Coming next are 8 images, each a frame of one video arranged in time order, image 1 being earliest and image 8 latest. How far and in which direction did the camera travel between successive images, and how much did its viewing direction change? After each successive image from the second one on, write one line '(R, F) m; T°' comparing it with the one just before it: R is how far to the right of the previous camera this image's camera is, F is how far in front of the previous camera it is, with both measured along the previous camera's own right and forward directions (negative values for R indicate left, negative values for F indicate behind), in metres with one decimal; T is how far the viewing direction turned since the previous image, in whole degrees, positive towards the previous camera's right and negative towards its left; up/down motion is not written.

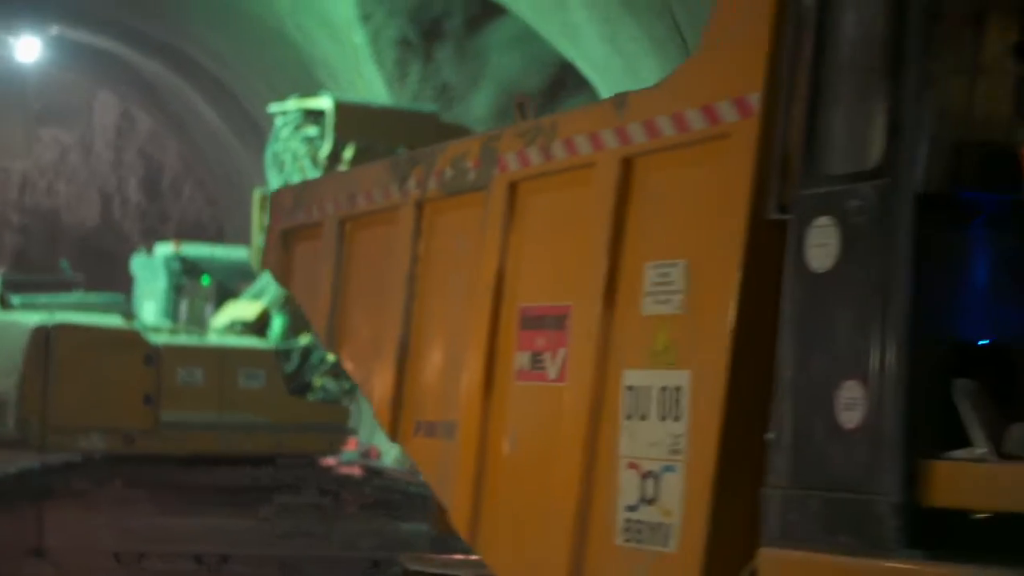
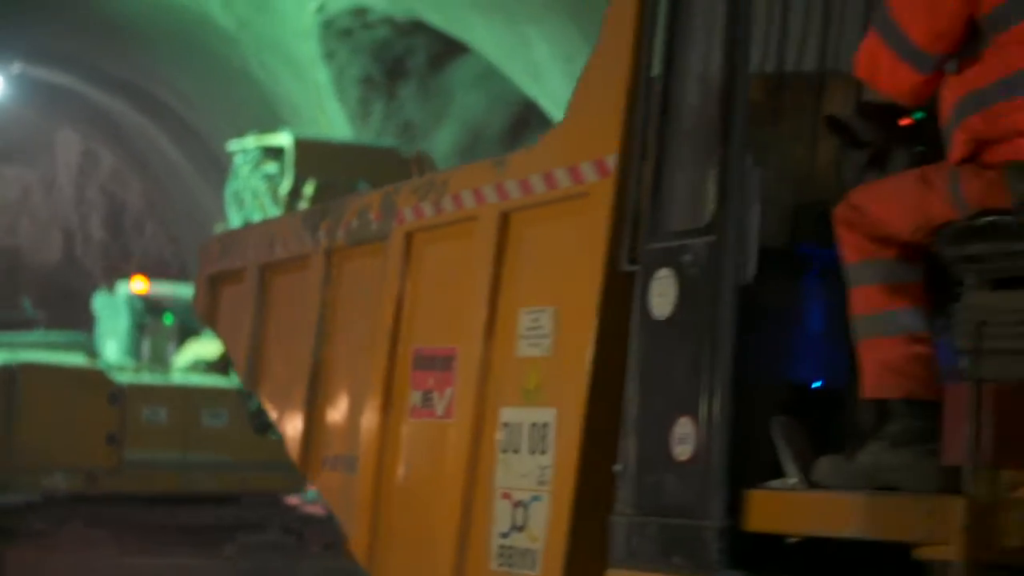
(+0.2, -0.2) m; +1°
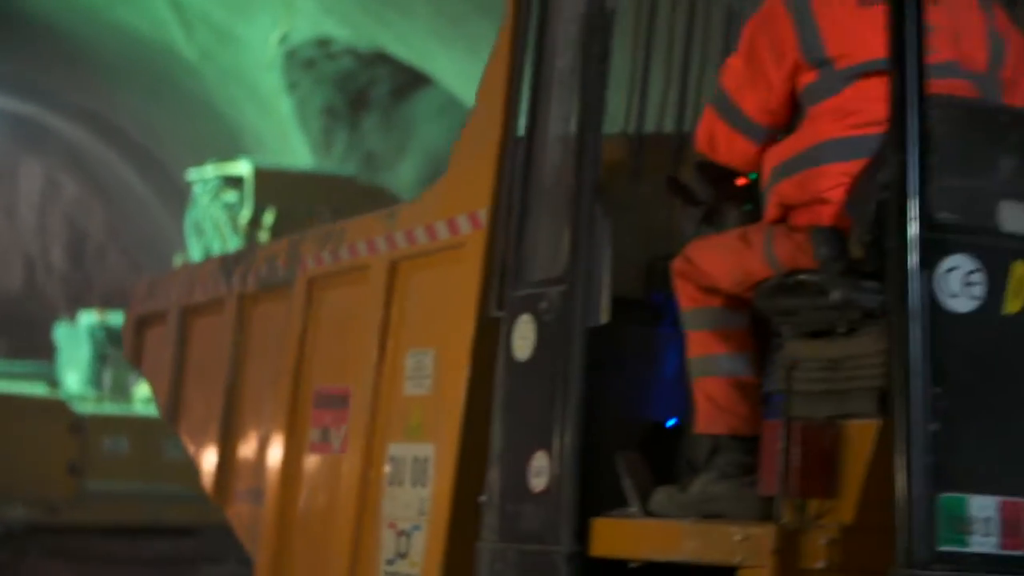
(+0.2, -0.2) m; +1°
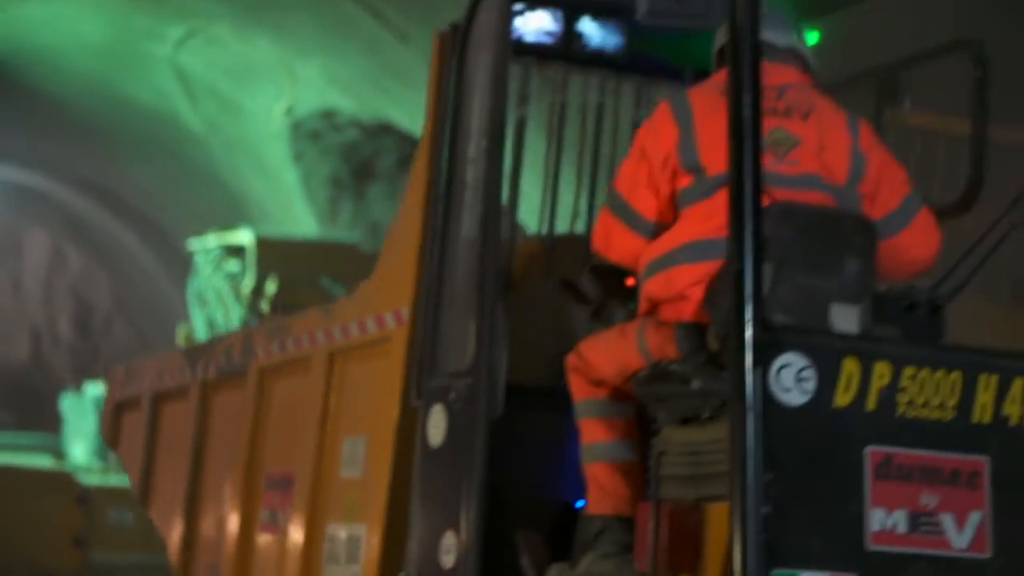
(+0.2, -0.3) m; 0°
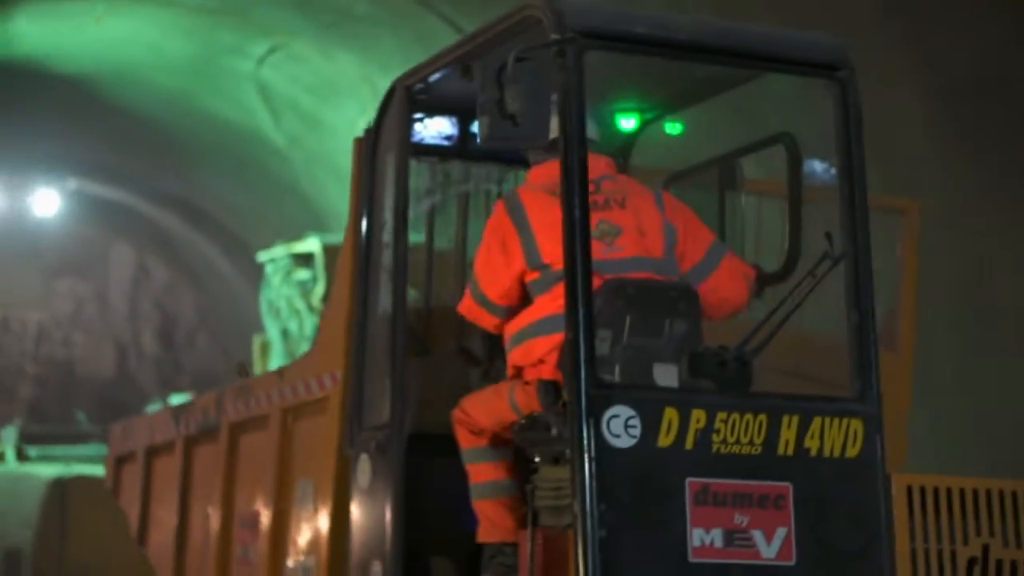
(+0.3, -0.5) m; -1°
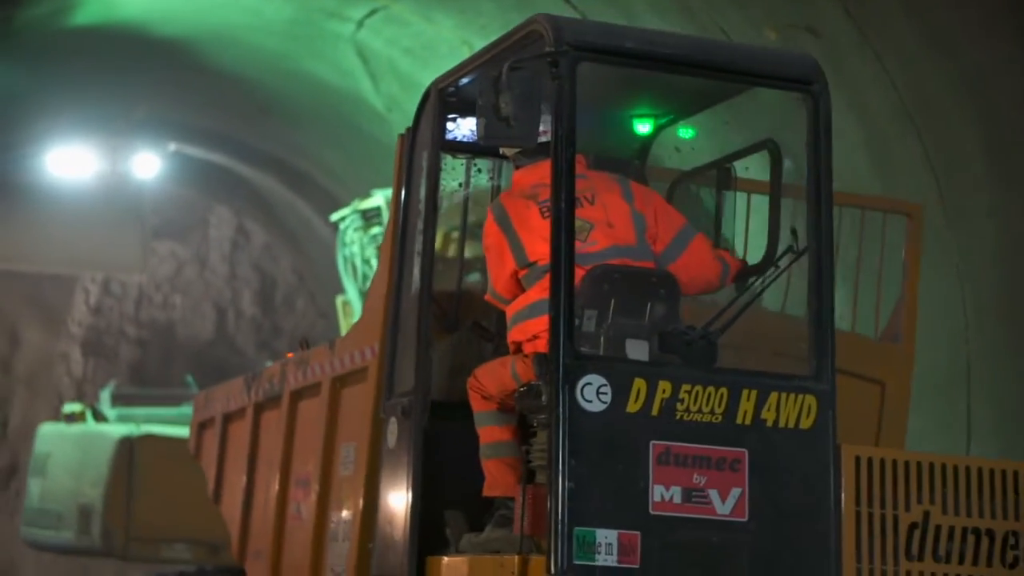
(+0.2, -0.4) m; -3°
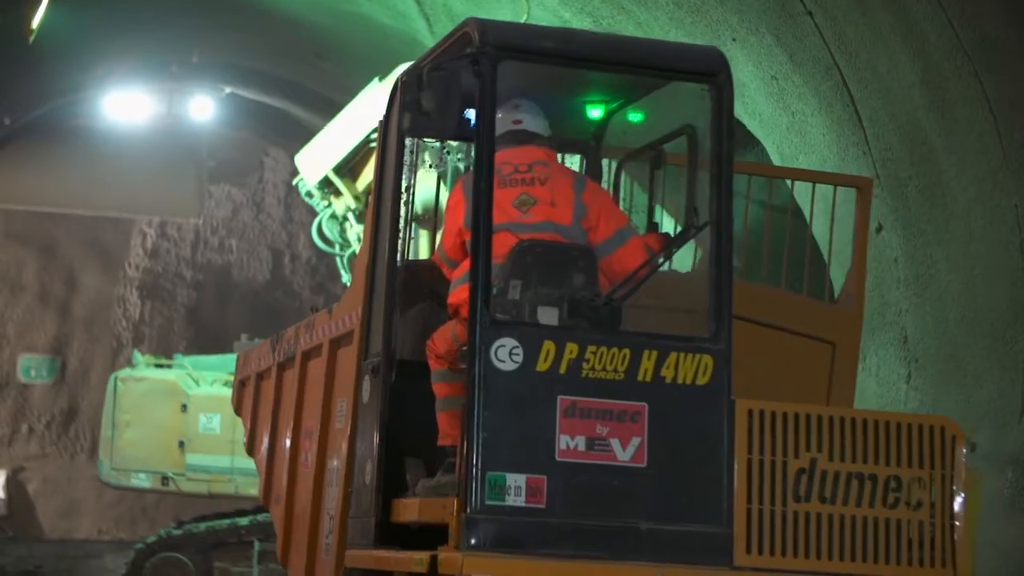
(+0.3, -0.4) m; -2°
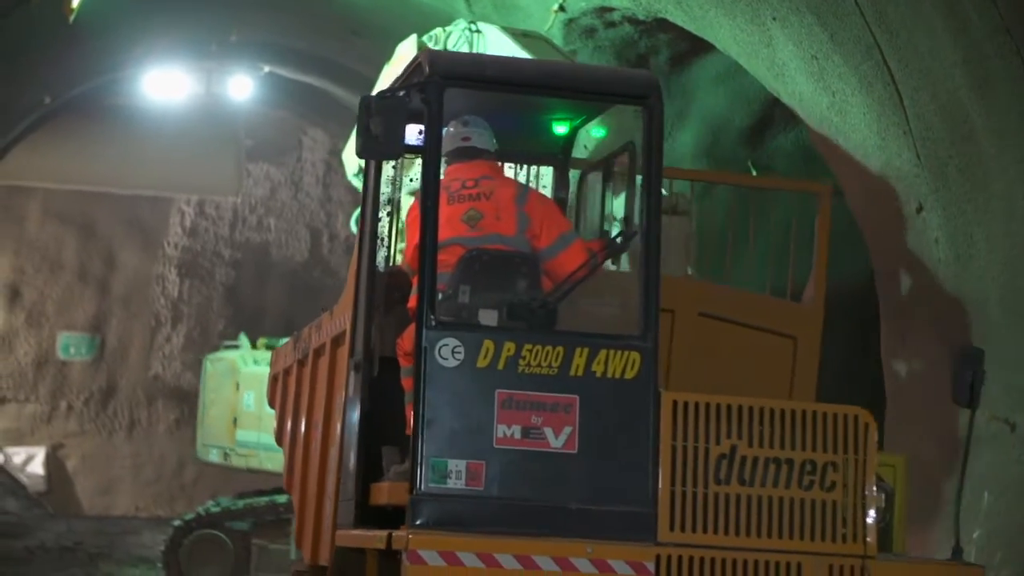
(+0.3, -0.4) m; -1°
